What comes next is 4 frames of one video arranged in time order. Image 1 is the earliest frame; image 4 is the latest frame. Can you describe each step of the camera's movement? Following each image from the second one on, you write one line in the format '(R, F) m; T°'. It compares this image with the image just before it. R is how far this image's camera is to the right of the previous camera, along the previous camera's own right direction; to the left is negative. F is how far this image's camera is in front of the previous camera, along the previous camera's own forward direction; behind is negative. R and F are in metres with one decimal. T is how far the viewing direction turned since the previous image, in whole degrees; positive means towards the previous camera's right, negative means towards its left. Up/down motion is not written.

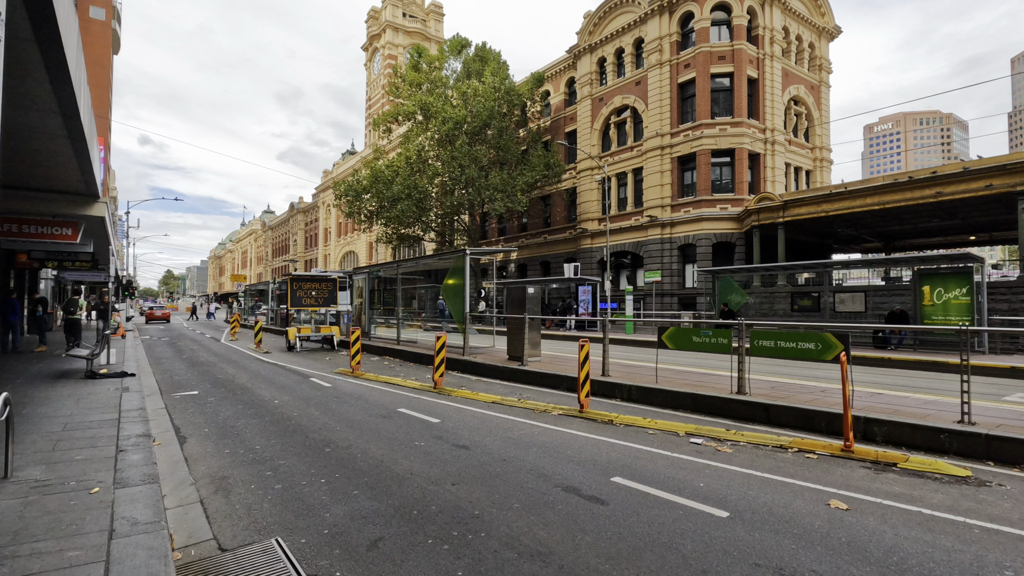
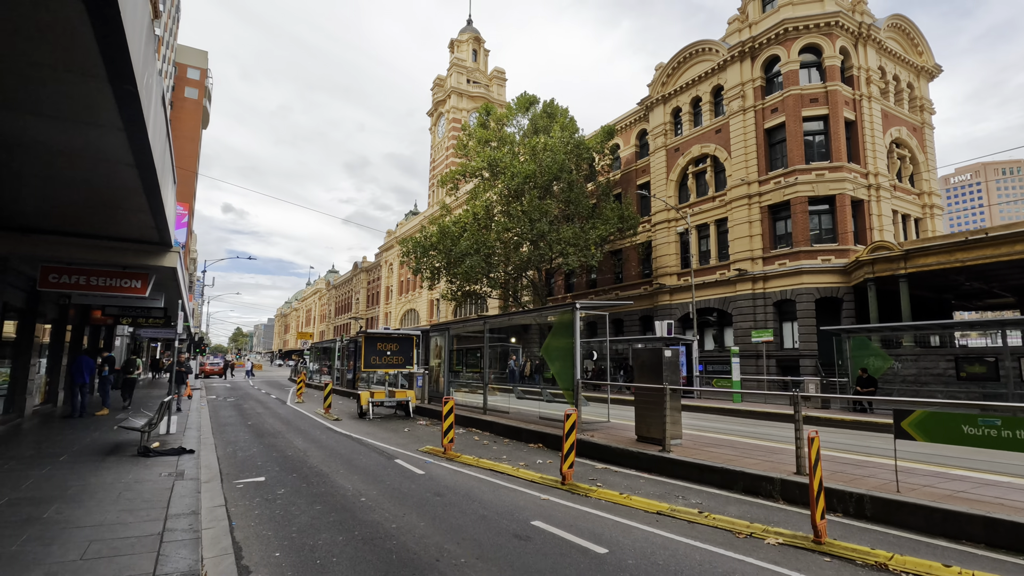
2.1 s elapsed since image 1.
(-1.4, +2.2) m; -6°
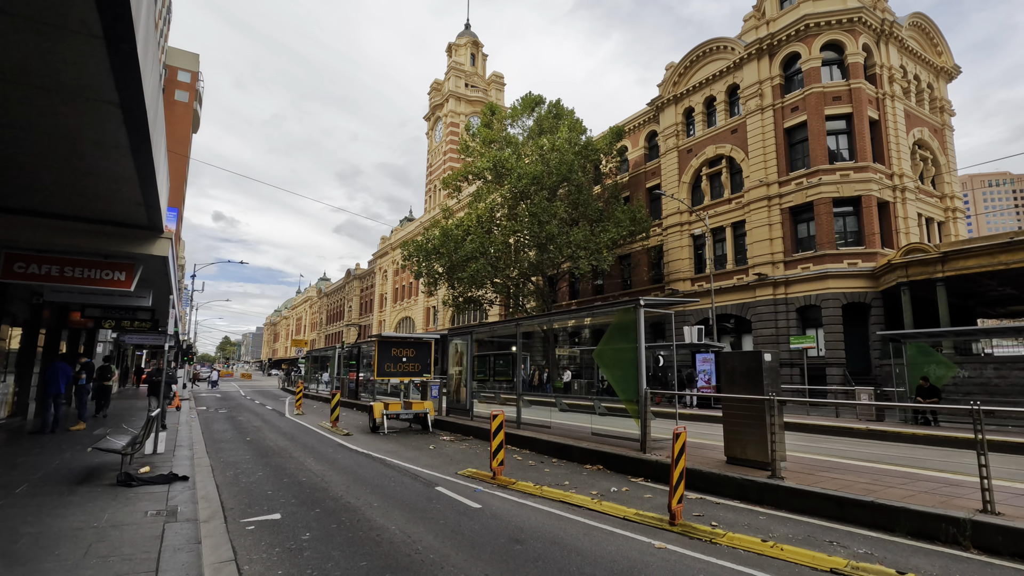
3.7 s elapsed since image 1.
(-1.2, +1.7) m; +1°
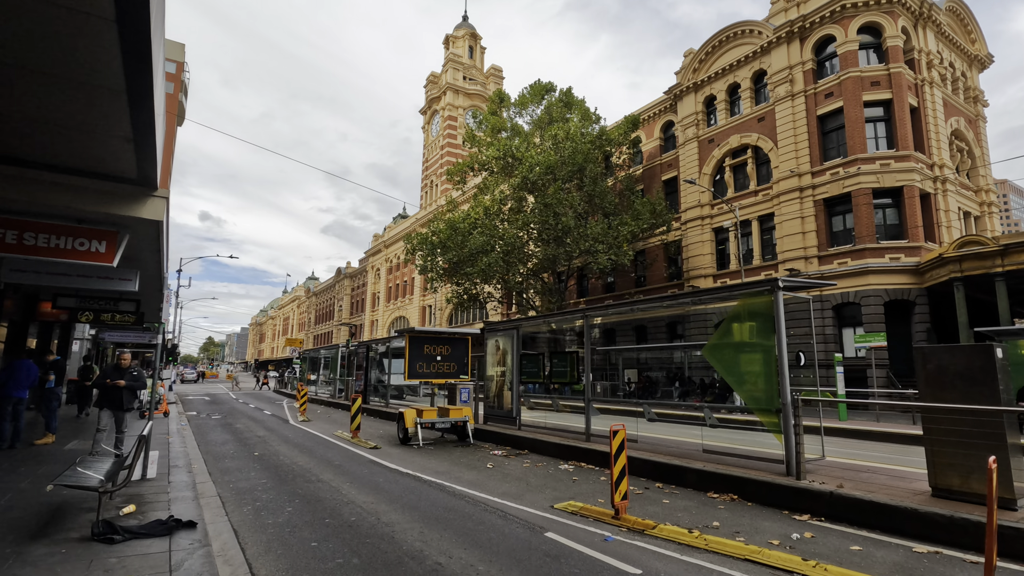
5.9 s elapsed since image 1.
(-1.7, +2.3) m; +1°
